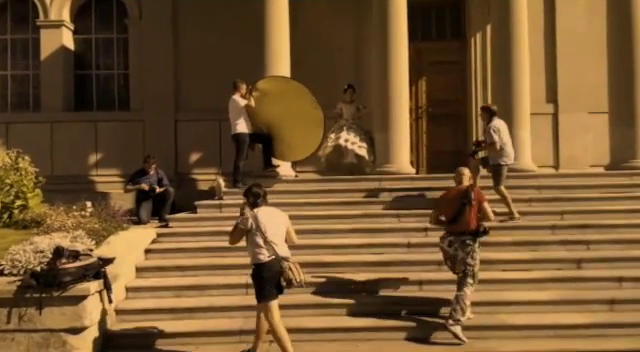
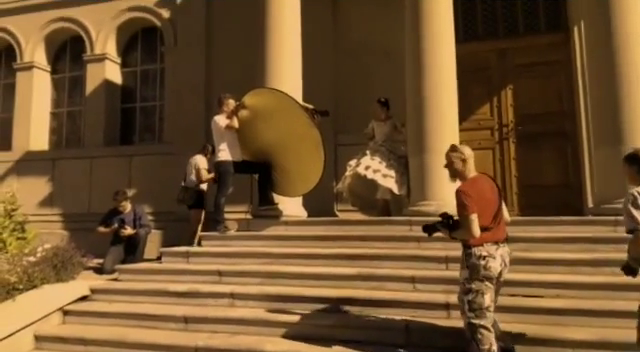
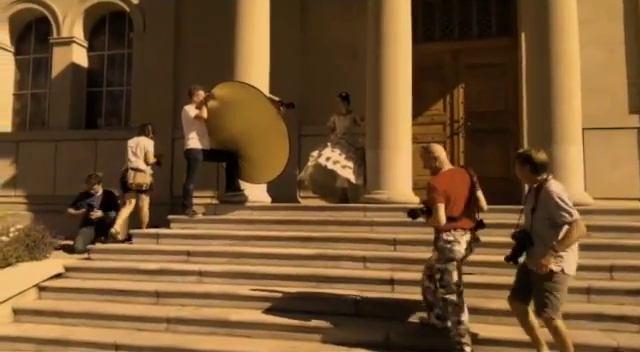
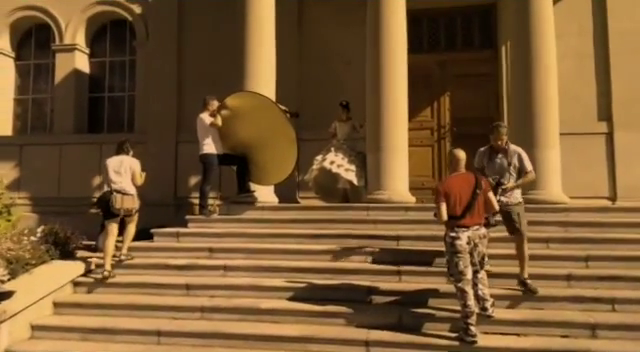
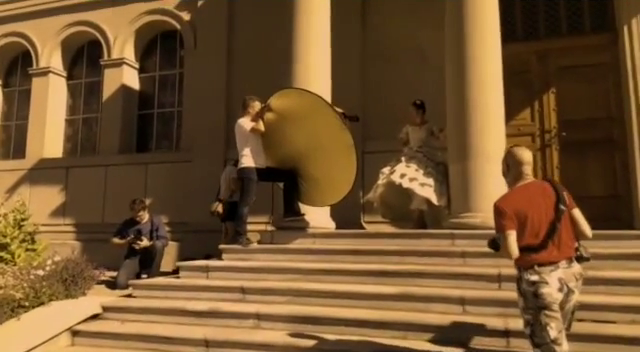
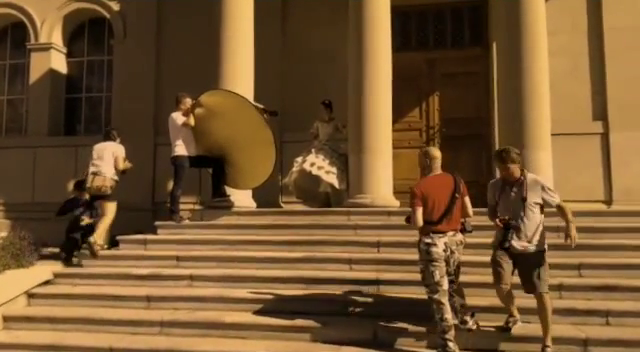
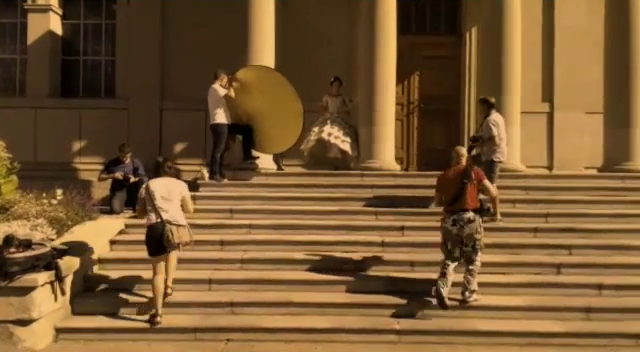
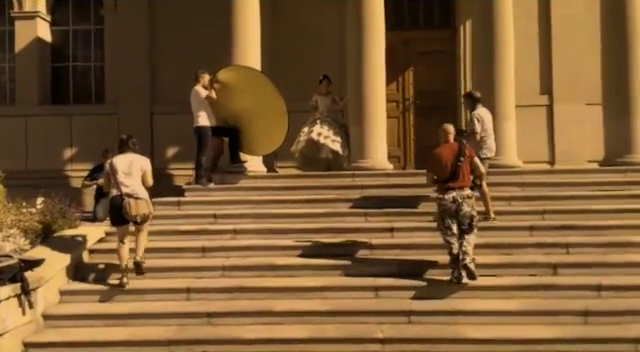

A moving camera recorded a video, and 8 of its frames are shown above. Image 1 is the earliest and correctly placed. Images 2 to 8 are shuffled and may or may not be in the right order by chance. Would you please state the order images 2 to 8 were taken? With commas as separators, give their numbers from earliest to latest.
7, 8, 4, 6, 3, 2, 5
